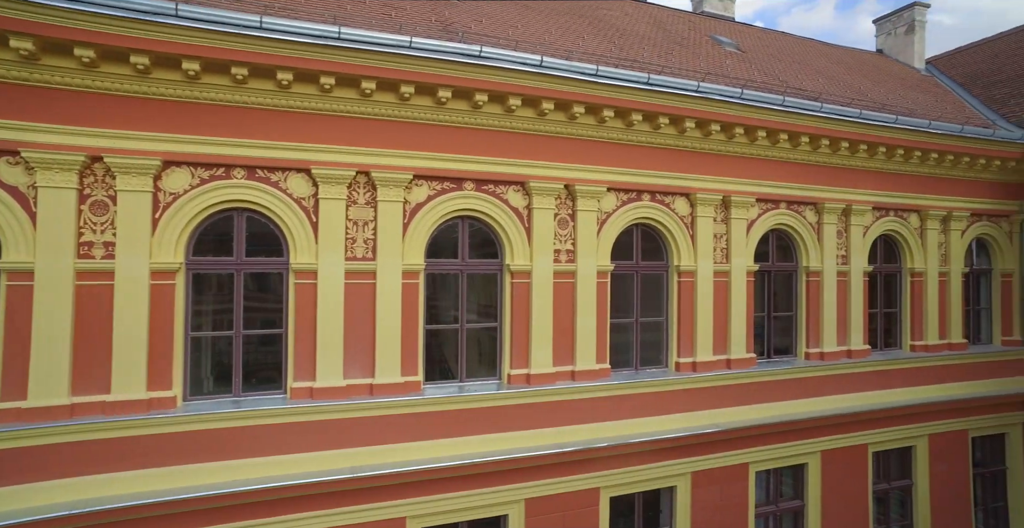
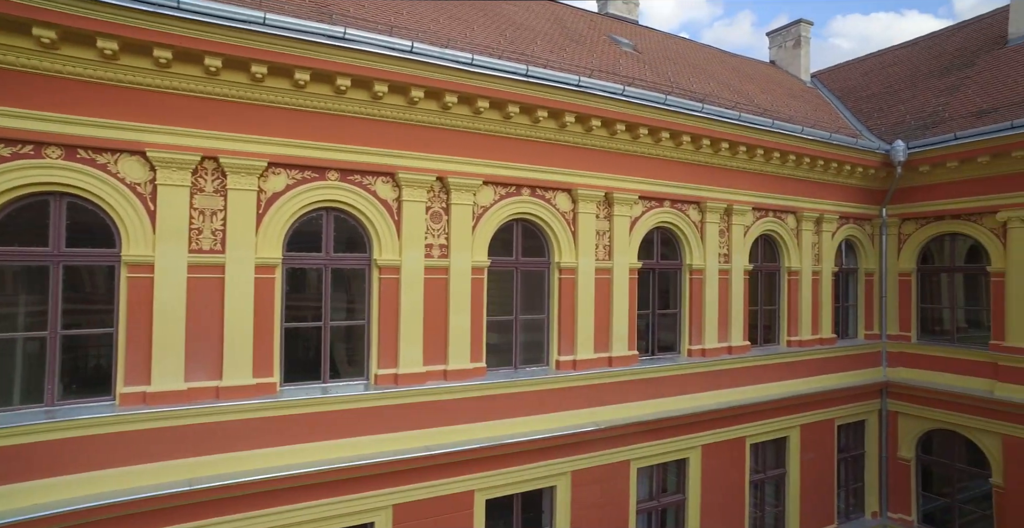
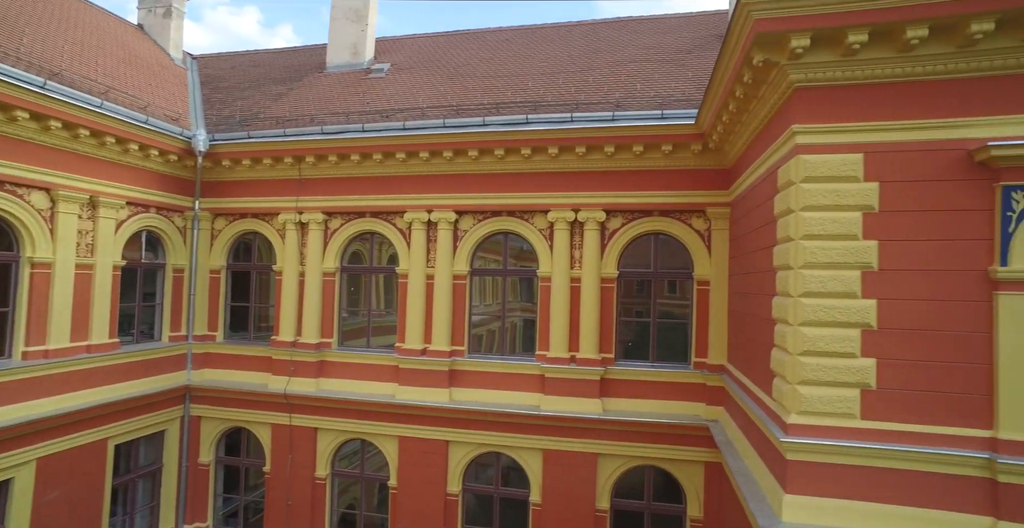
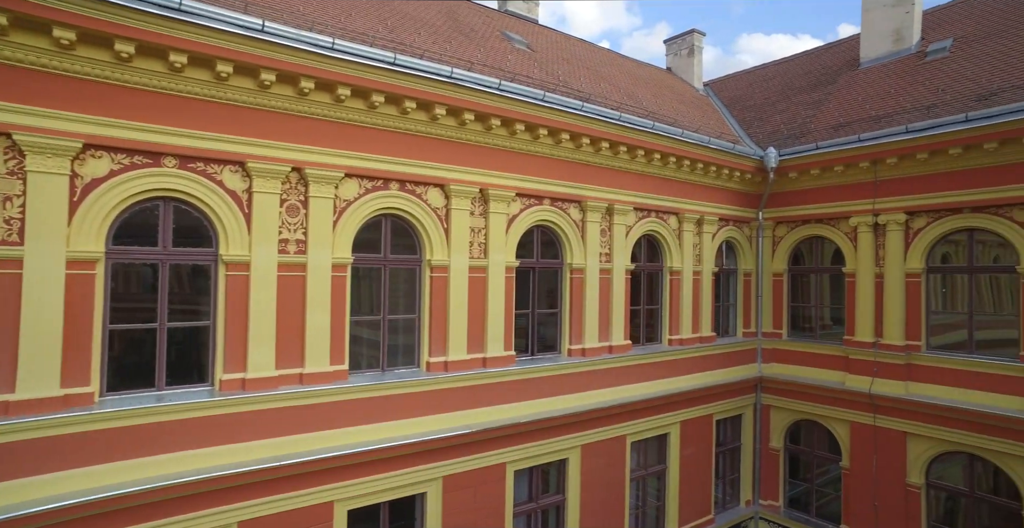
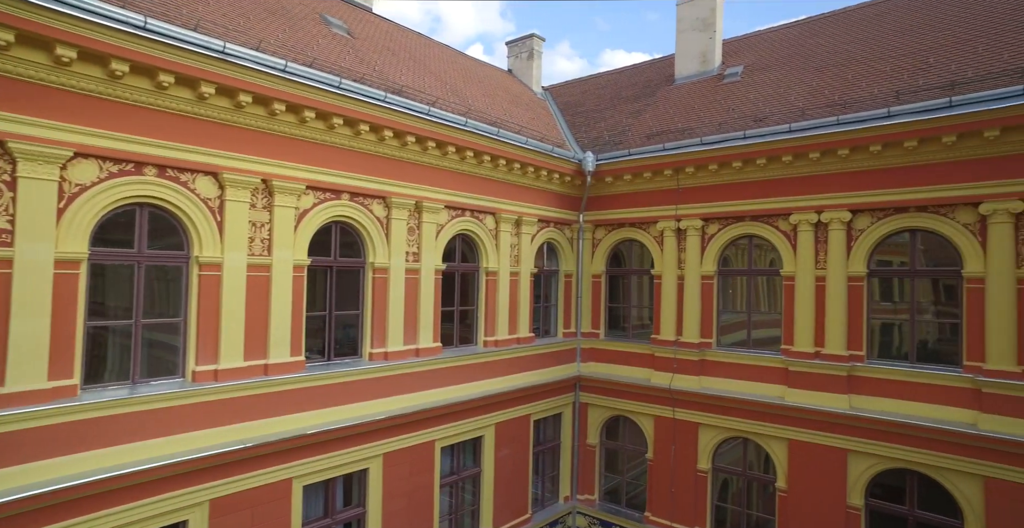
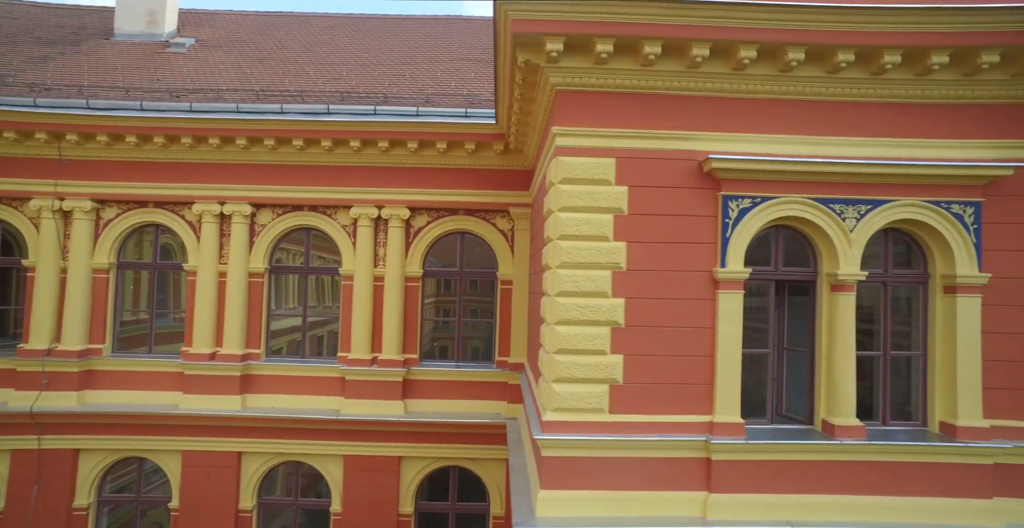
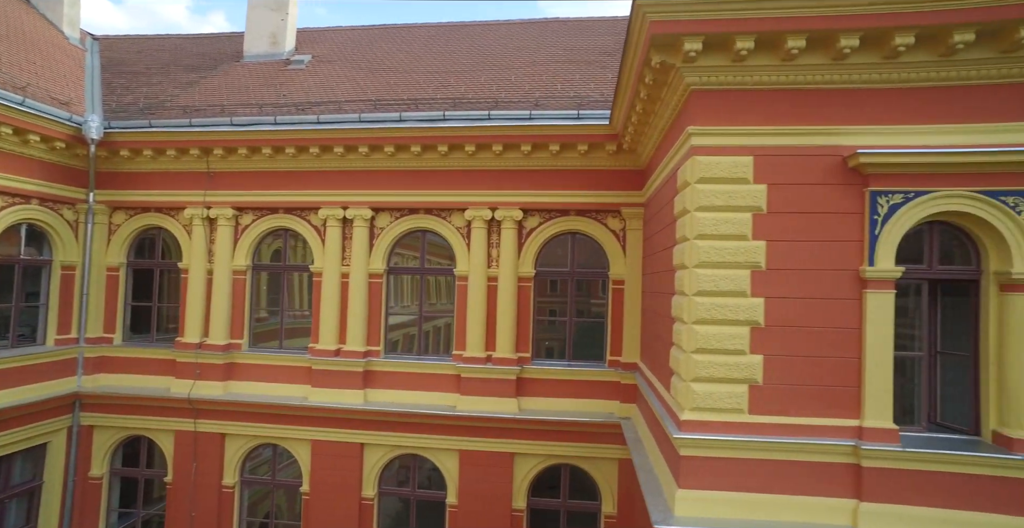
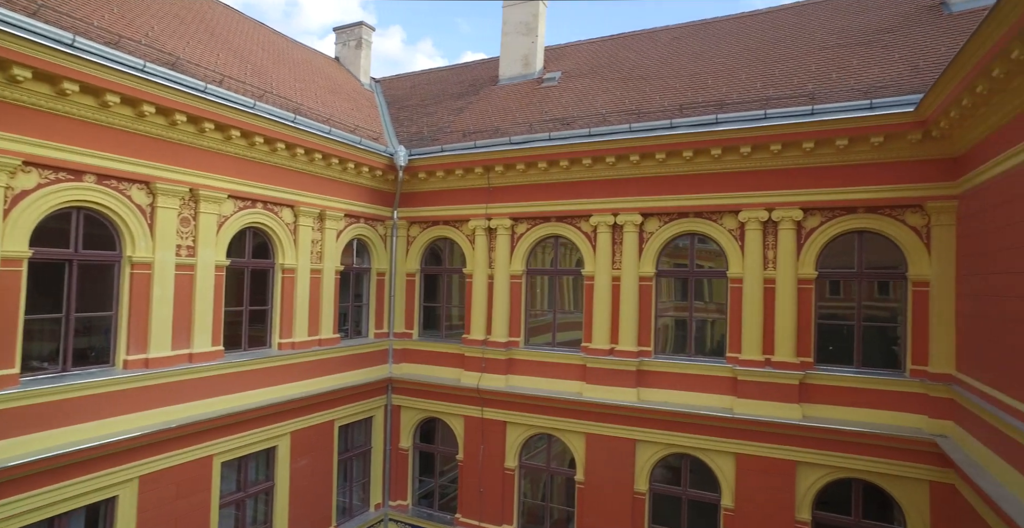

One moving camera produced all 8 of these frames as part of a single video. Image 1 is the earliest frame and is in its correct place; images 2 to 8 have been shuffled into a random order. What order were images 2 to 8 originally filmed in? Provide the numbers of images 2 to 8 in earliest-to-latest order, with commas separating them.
2, 4, 5, 8, 3, 7, 6
